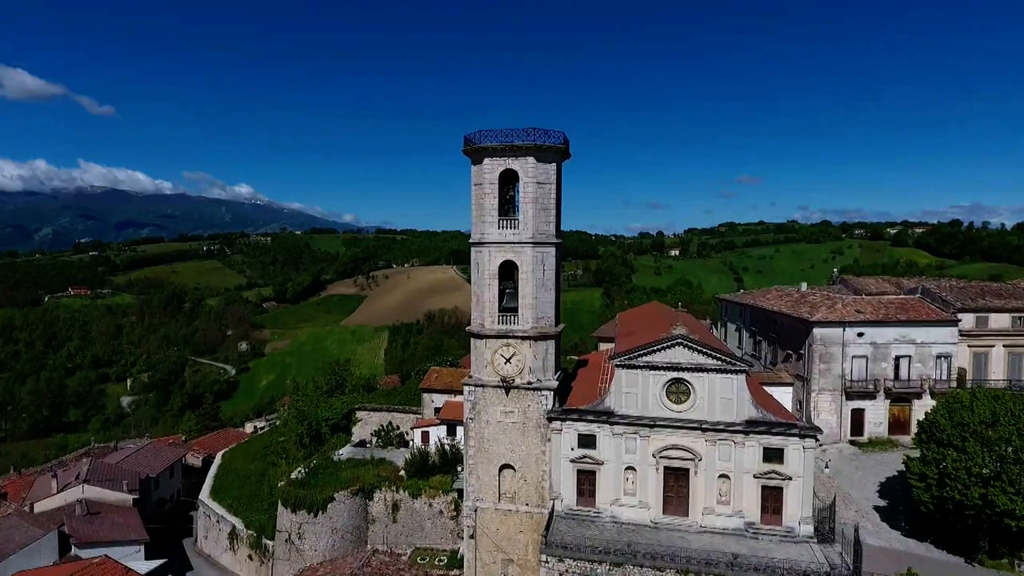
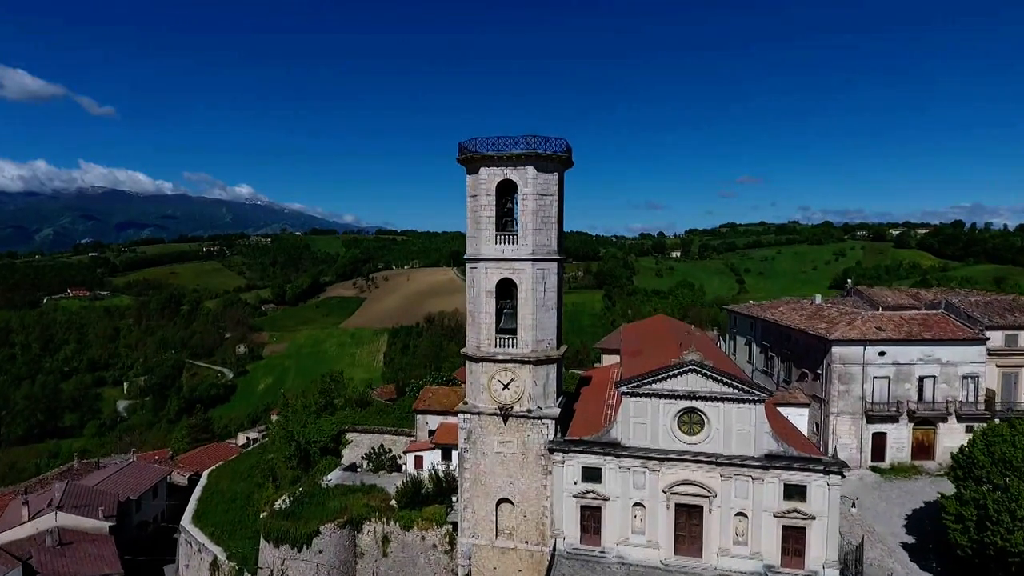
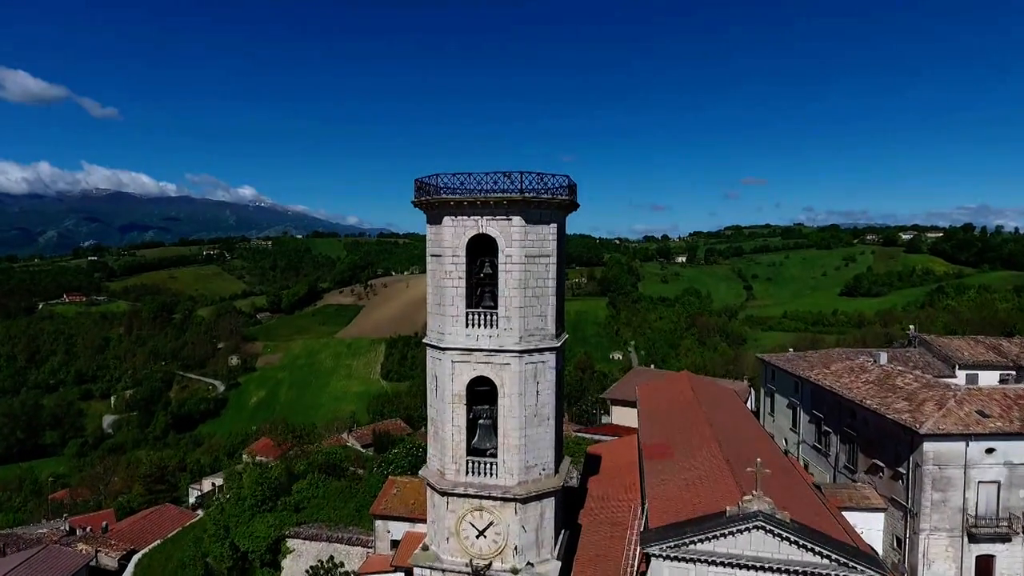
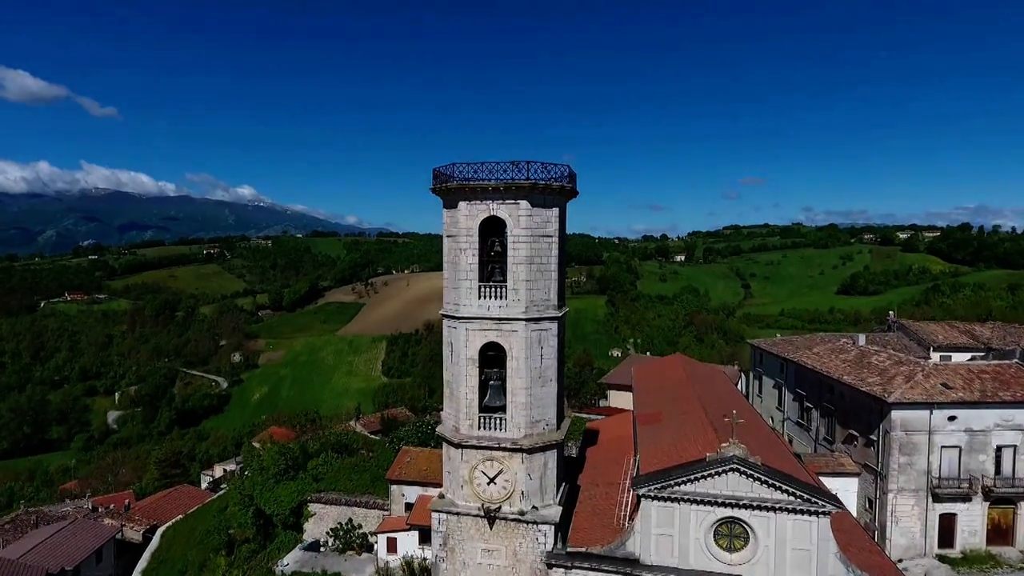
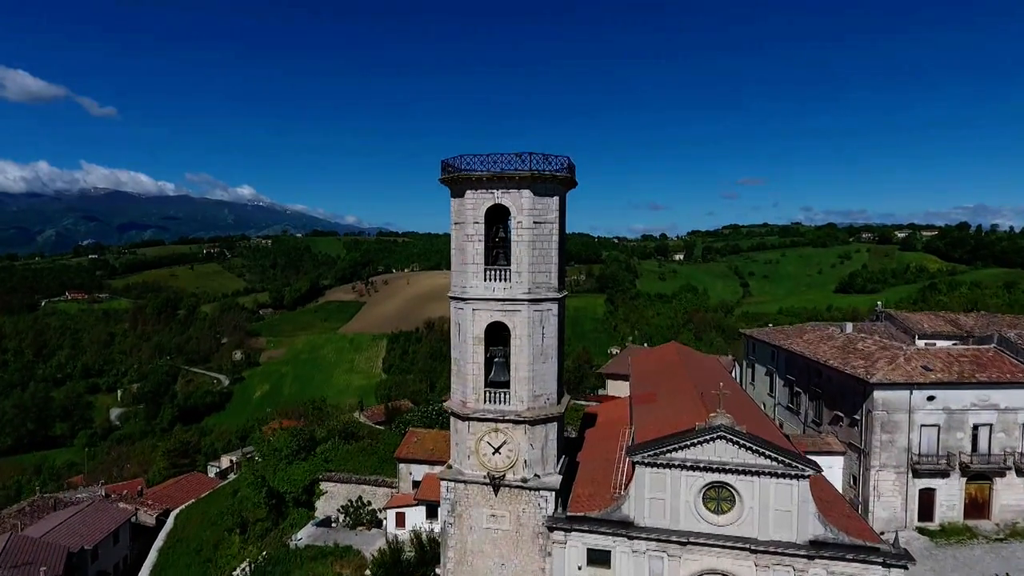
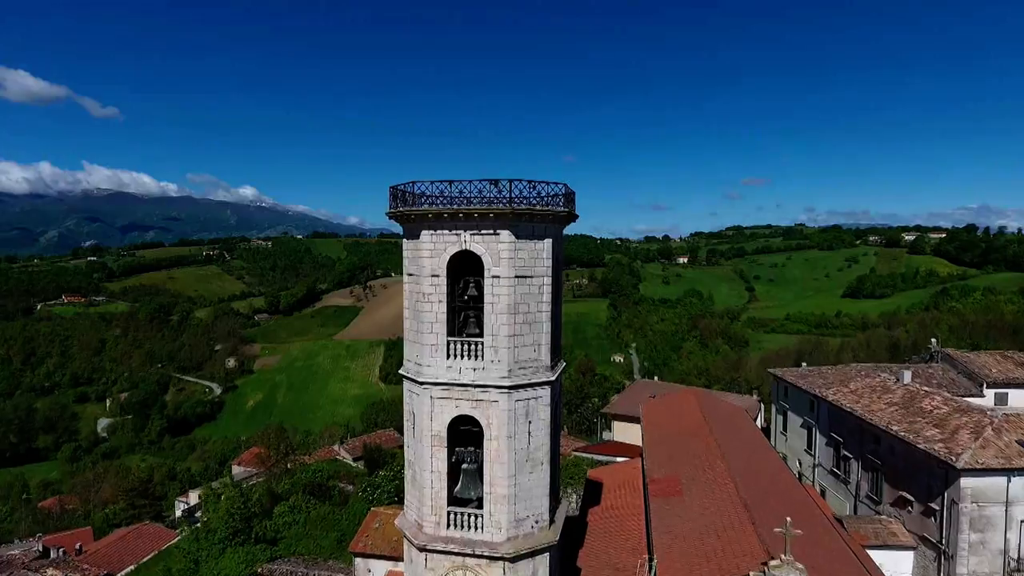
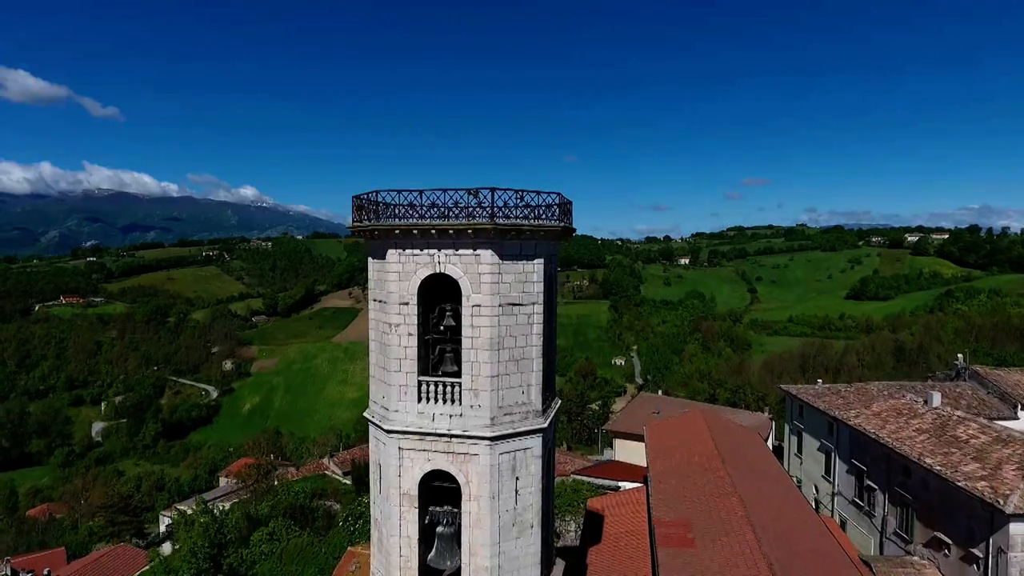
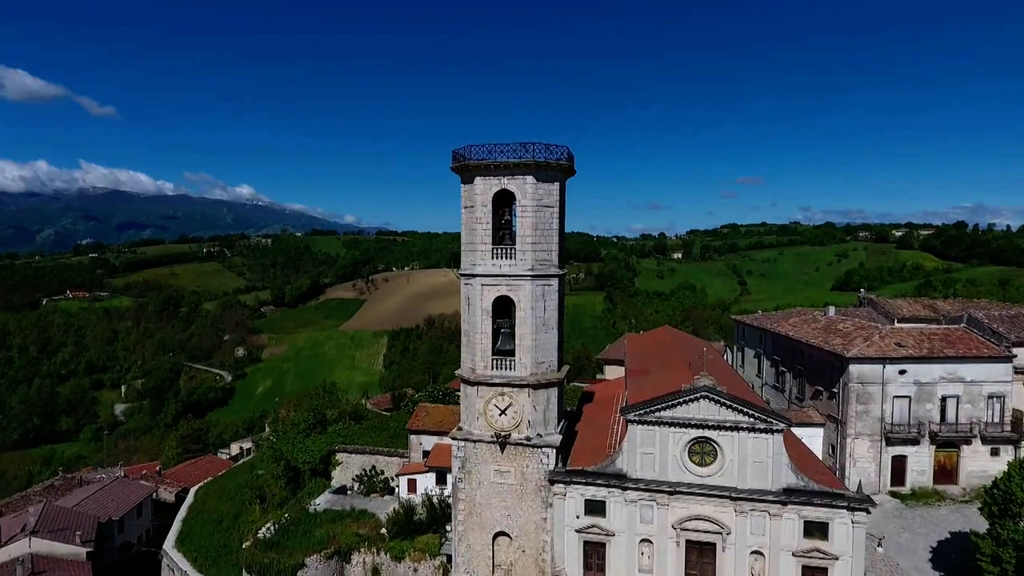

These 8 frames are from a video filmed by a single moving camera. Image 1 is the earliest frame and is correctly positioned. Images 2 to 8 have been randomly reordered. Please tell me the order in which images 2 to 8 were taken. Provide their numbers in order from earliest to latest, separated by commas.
2, 8, 5, 4, 3, 6, 7
